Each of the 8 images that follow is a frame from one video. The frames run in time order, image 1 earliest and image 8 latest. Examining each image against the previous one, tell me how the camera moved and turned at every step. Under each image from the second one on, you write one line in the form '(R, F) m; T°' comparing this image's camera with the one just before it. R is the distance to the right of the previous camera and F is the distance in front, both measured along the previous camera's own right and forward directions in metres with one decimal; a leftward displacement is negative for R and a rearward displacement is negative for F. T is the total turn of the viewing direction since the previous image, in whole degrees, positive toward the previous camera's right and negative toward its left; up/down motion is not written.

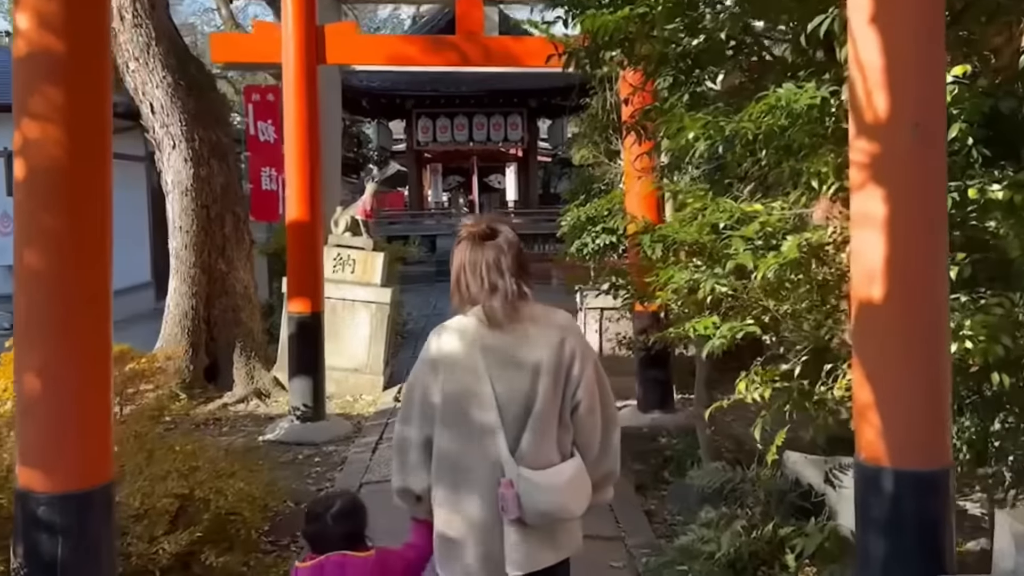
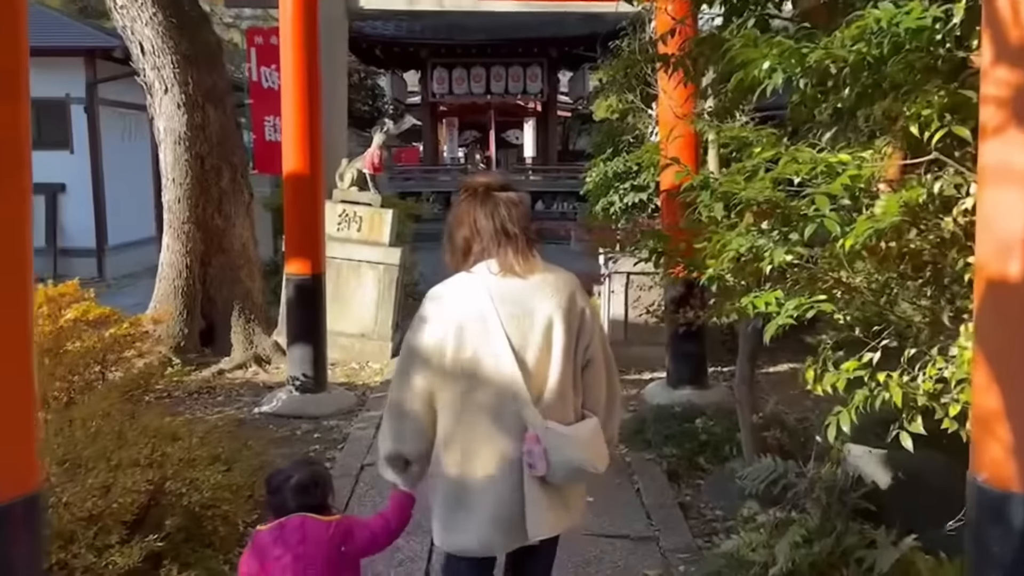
(0.0, +0.6) m; -1°
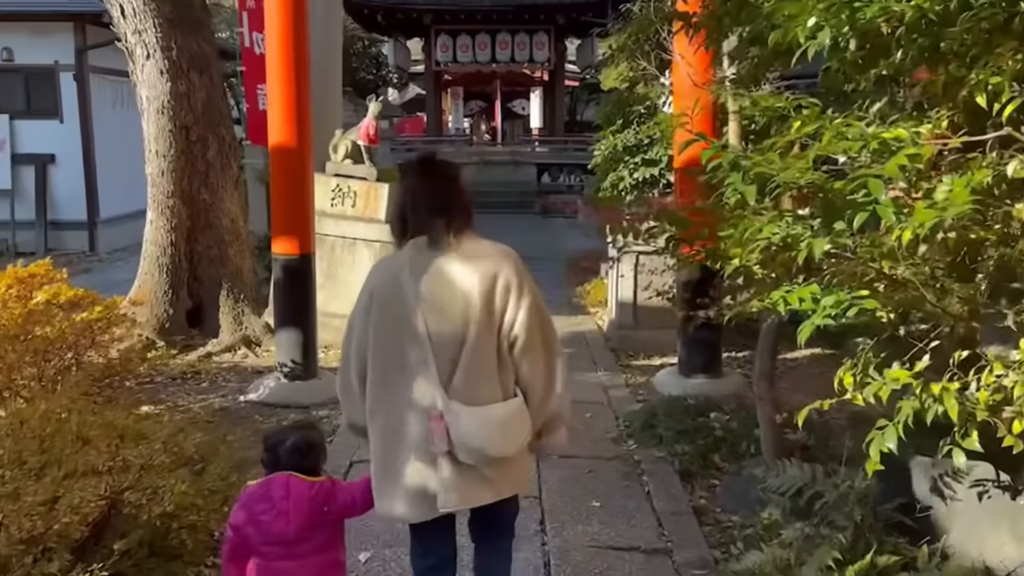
(0.0, +0.4) m; 0°
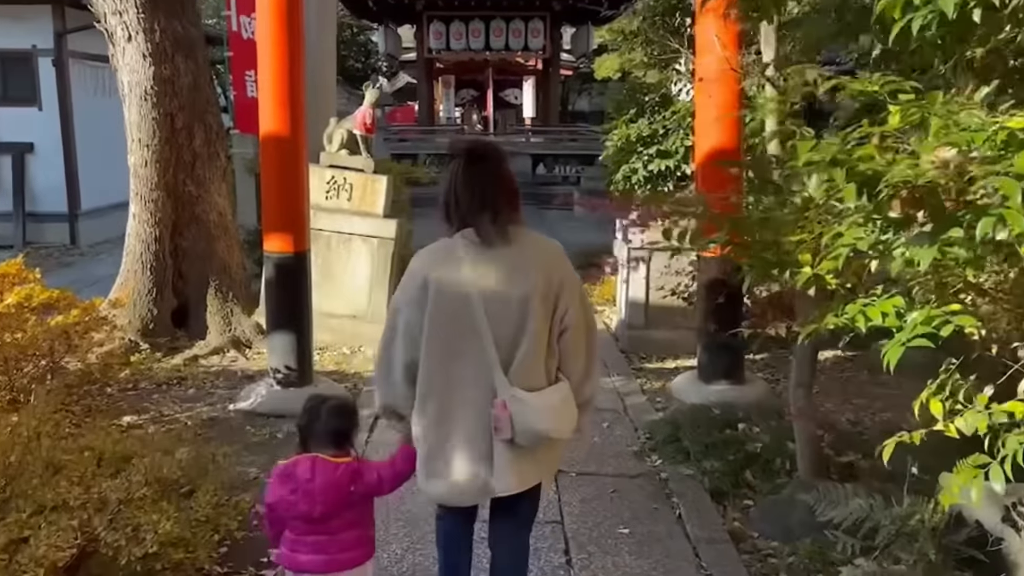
(-0.1, +0.4) m; +1°
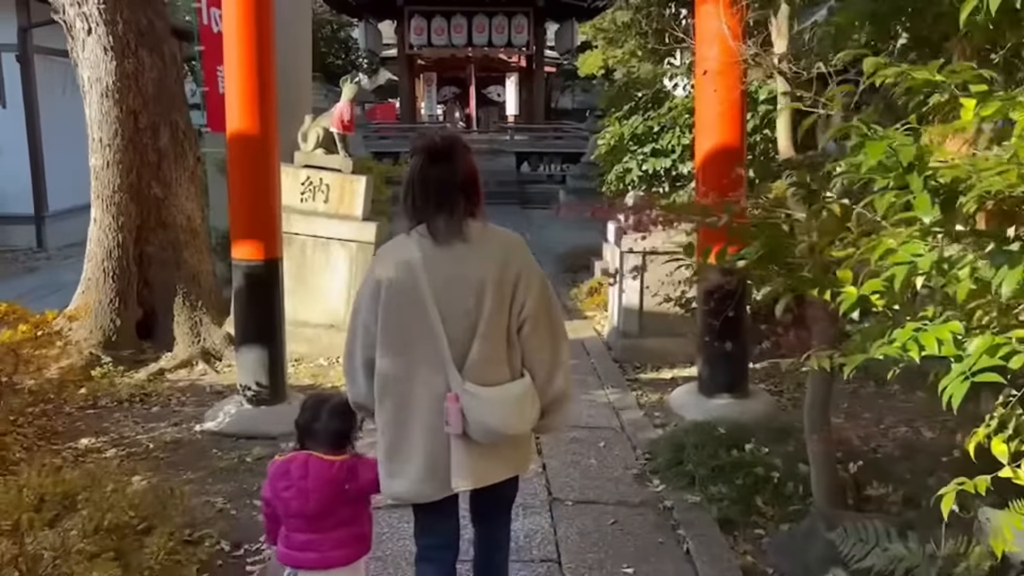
(0.0, +0.3) m; +1°
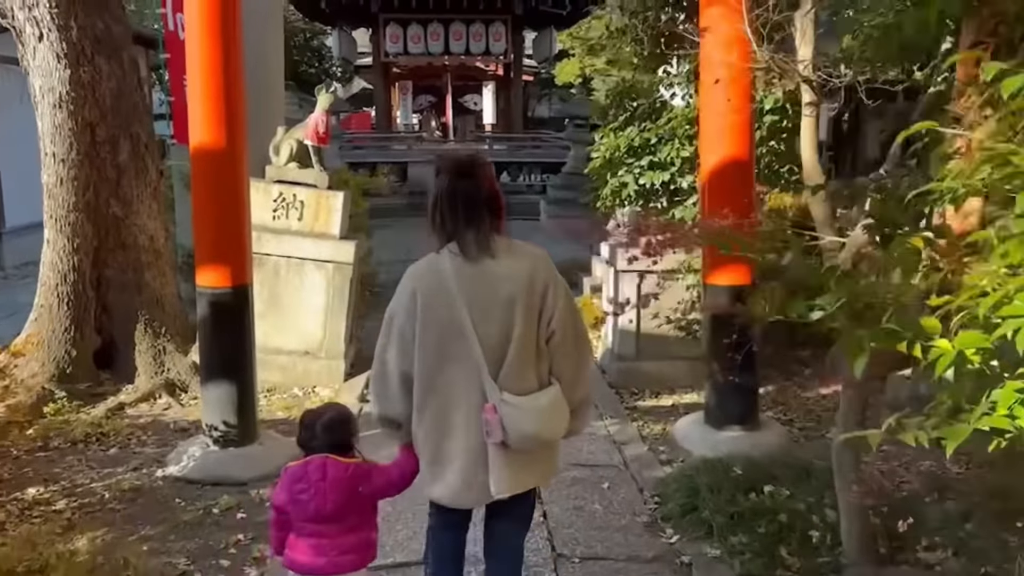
(-0.1, +0.4) m; +2°
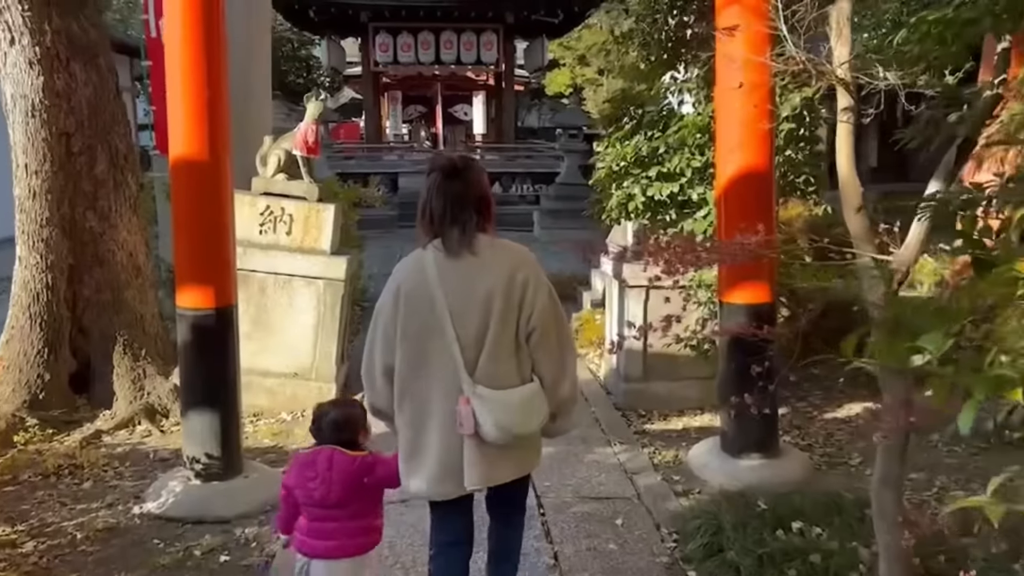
(-0.1, +0.3) m; +1°
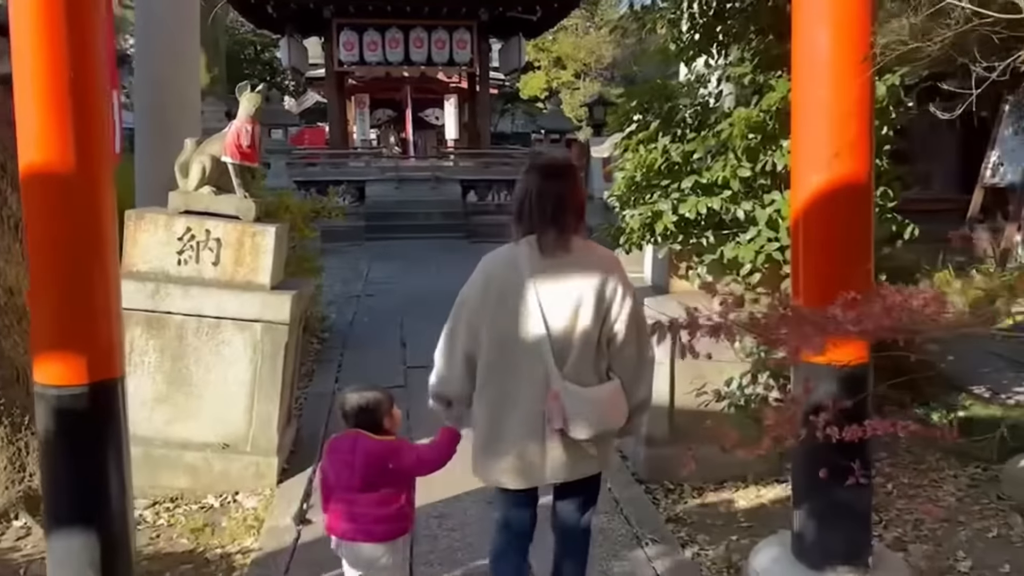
(-0.1, +1.2) m; +2°
